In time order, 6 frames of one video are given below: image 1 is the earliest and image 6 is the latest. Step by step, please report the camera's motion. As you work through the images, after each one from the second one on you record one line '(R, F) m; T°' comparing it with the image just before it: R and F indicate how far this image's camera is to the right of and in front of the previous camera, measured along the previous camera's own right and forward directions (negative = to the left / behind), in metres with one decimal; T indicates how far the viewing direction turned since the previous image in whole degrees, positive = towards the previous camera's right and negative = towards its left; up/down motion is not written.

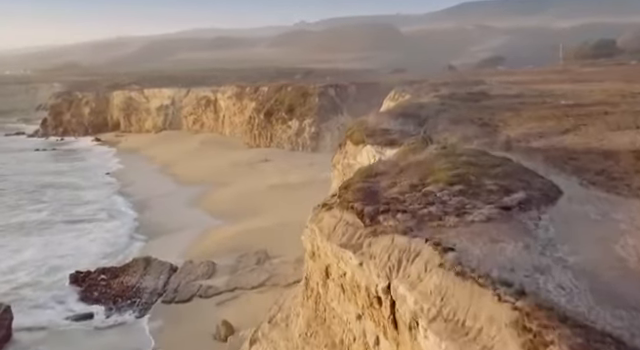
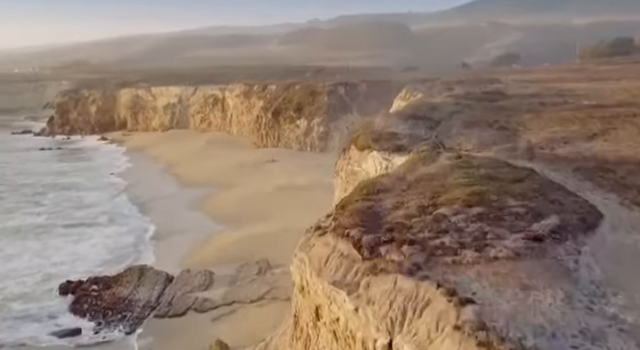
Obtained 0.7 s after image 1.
(+0.2, +1.2) m; -1°
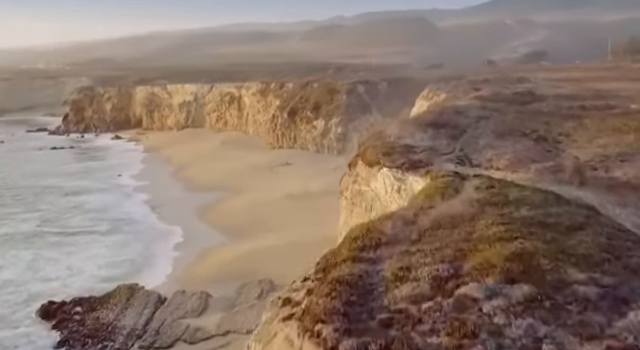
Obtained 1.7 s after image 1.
(+0.4, +2.1) m; -2°
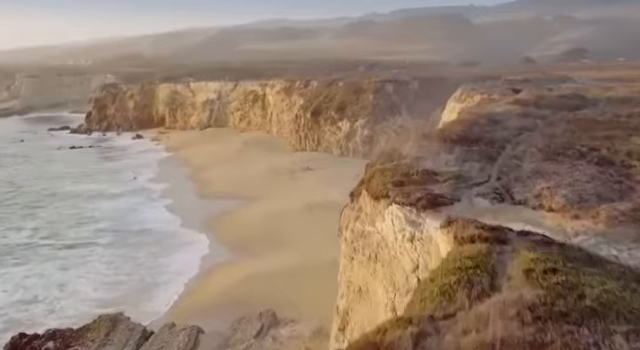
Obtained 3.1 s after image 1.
(+0.5, +2.6) m; -3°
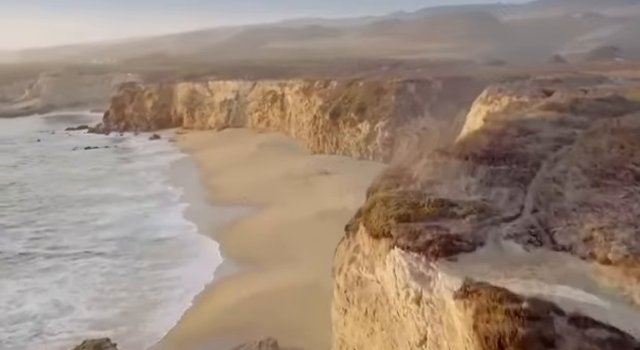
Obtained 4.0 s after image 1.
(+0.4, +1.7) m; -2°
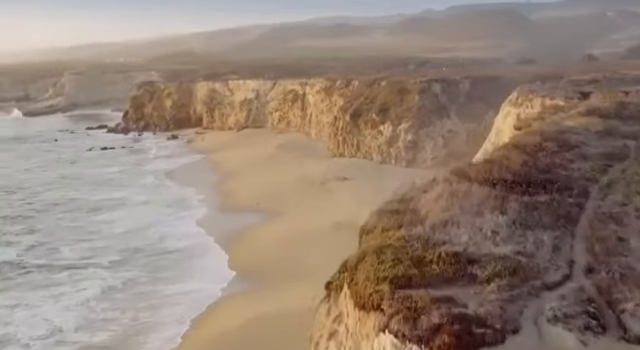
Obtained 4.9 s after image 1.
(+0.4, +1.8) m; -2°
